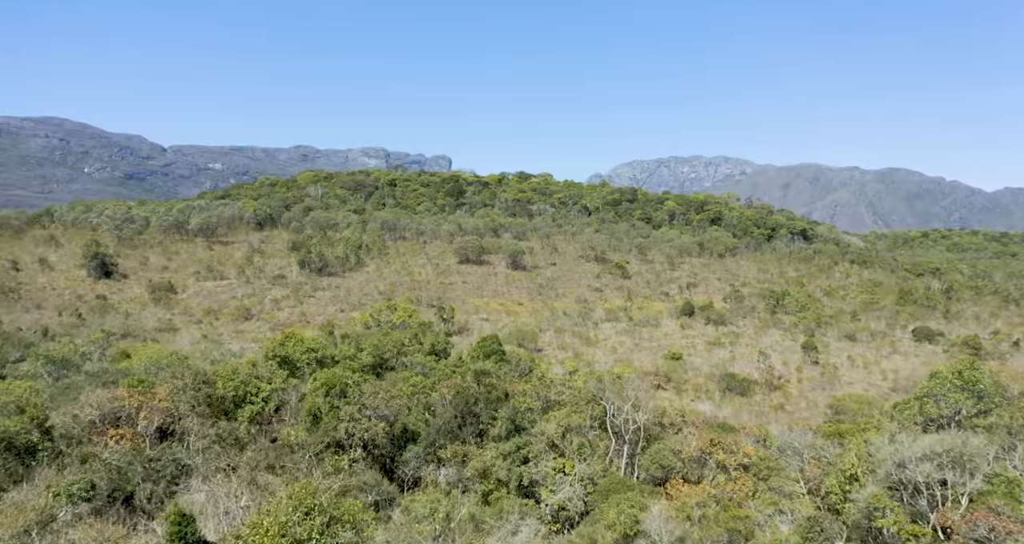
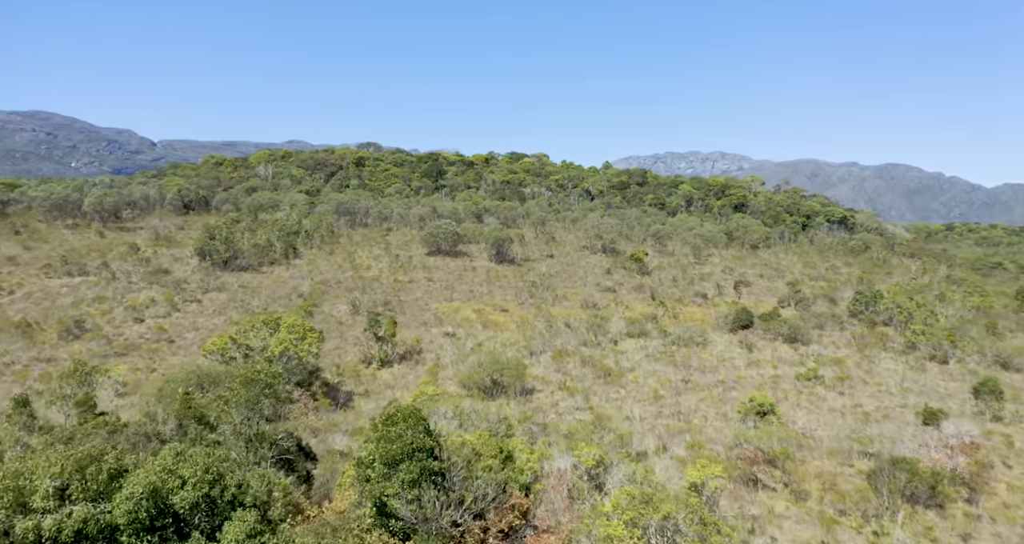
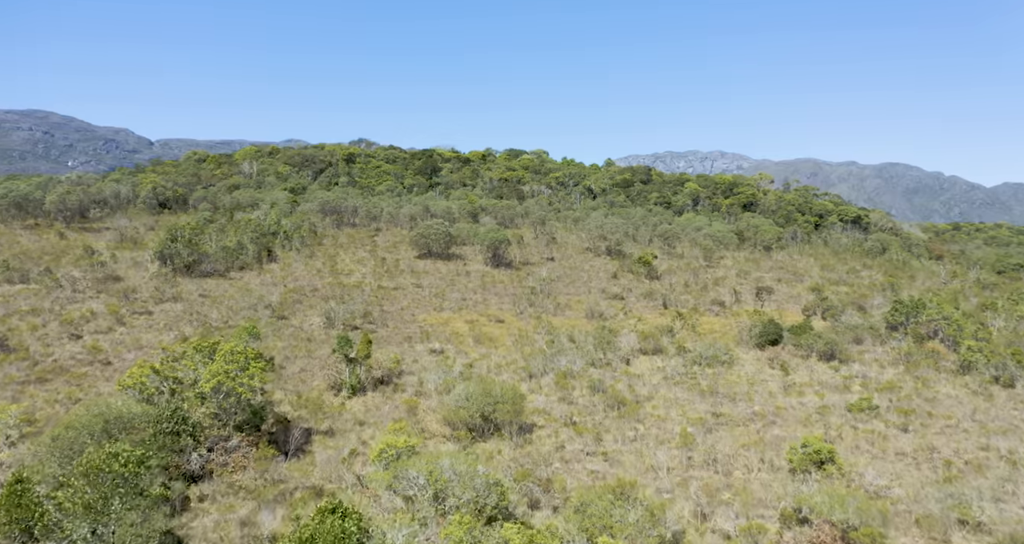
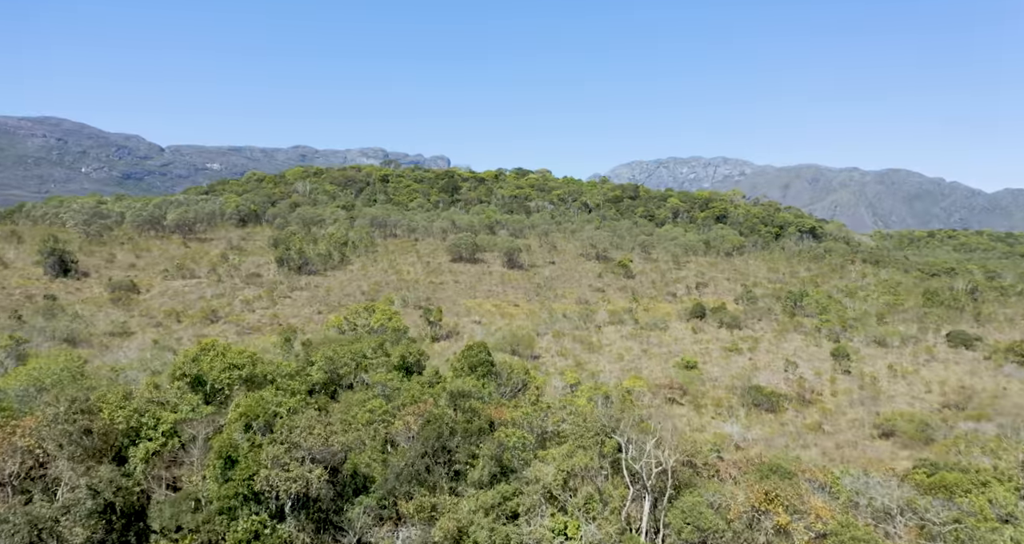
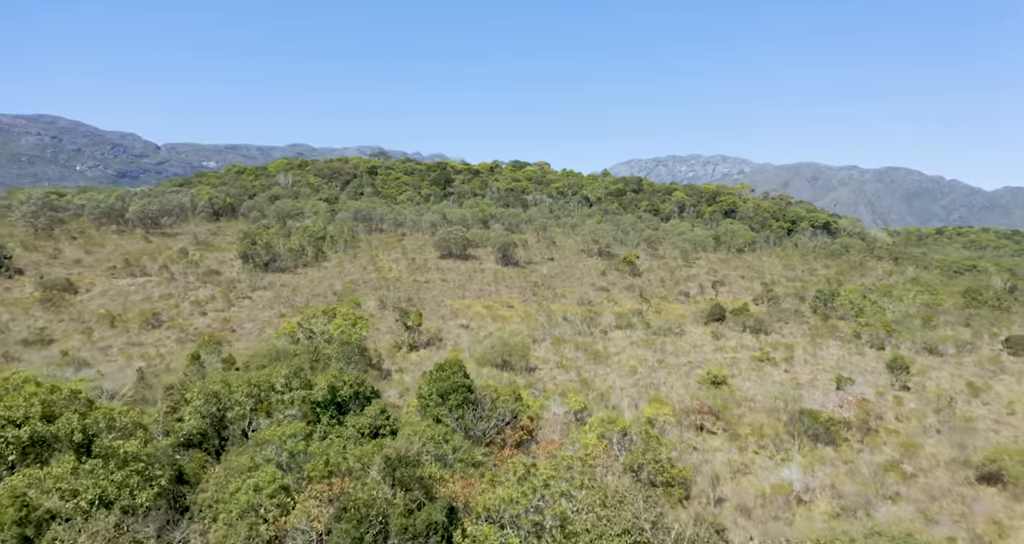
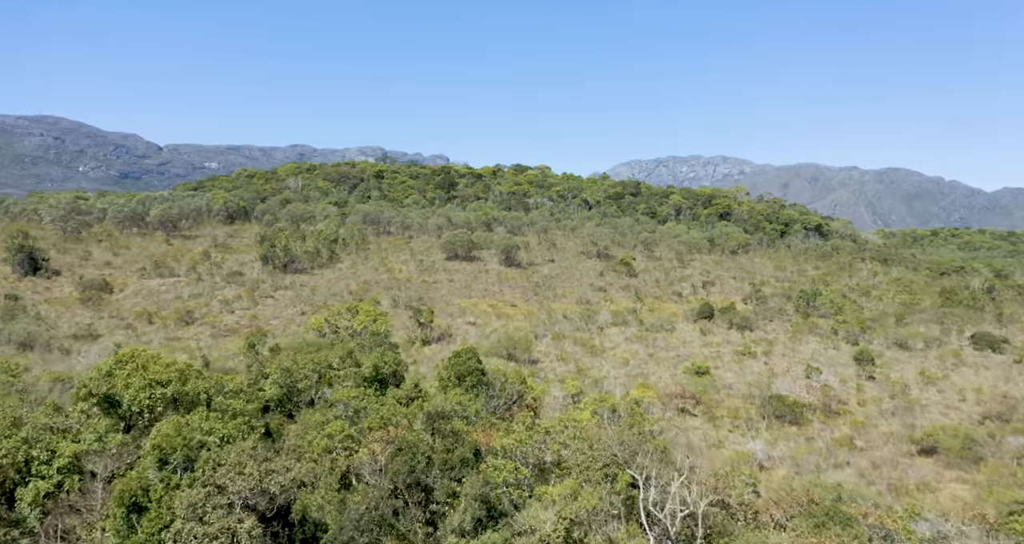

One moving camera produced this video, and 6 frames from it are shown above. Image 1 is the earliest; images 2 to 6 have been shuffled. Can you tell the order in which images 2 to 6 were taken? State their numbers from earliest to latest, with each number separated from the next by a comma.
4, 6, 5, 2, 3
